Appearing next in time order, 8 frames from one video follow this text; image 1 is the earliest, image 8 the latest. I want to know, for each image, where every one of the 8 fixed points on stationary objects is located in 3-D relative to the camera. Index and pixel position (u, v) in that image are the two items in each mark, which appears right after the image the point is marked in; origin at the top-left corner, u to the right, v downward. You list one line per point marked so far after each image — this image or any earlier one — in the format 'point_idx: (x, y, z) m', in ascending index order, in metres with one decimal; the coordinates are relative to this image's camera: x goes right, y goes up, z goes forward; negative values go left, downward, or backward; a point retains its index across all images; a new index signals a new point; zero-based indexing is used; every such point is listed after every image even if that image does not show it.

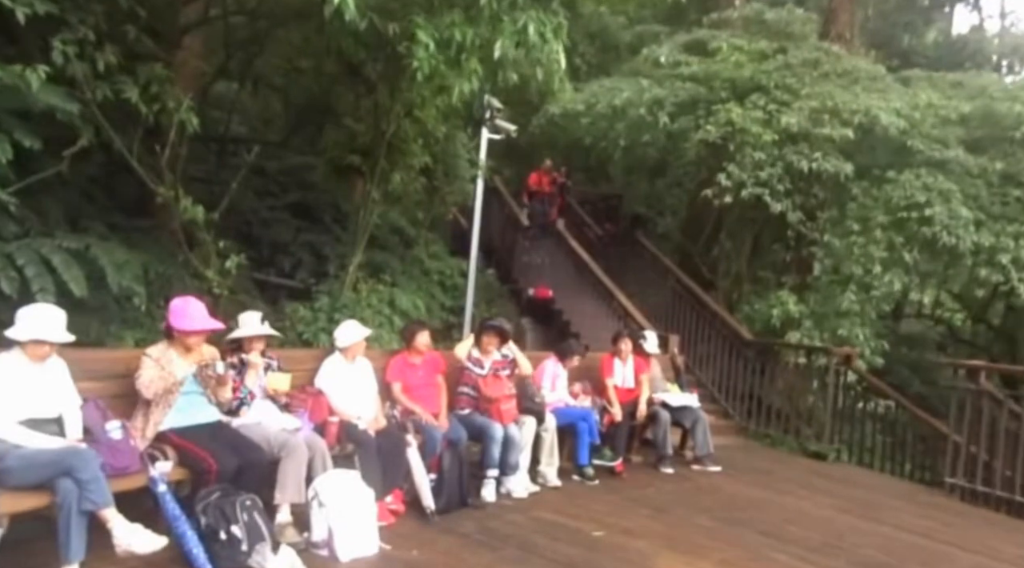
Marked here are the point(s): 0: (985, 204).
0: (+5.1, +0.9, +9.4) m
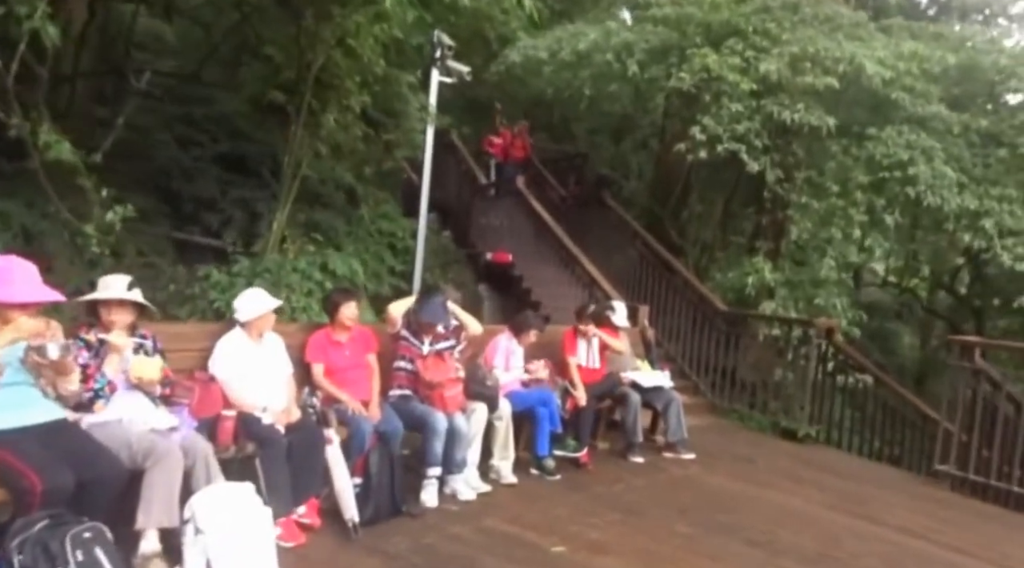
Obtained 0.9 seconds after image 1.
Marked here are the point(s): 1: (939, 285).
0: (+4.7, +1.2, +8.7) m
1: (+6.5, 0.0, +12.7) m
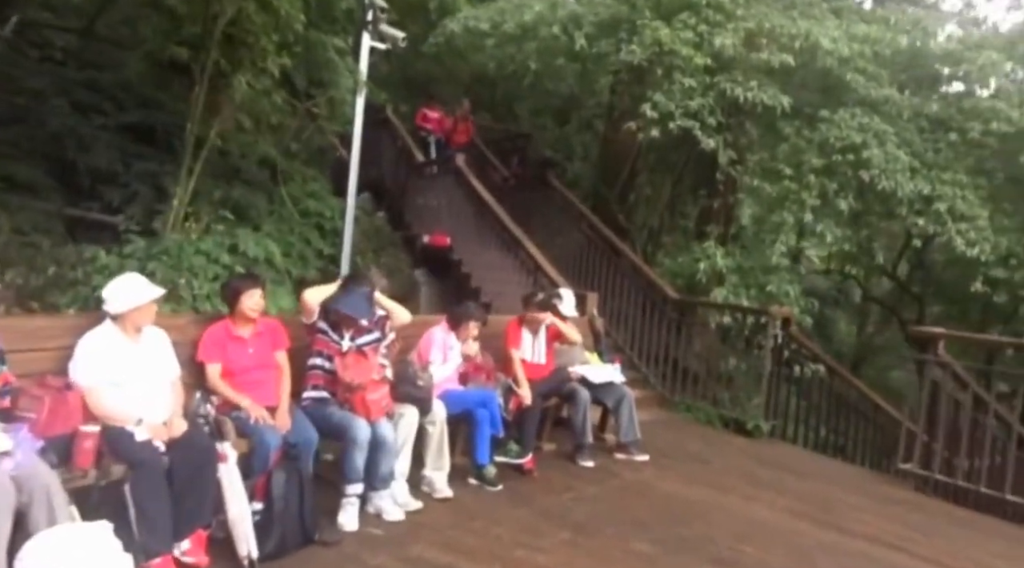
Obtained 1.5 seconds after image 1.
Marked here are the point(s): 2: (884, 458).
0: (+4.1, +1.4, +8.4) m
1: (+5.6, +0.2, +12.5) m
2: (+3.8, -1.8, +8.4) m
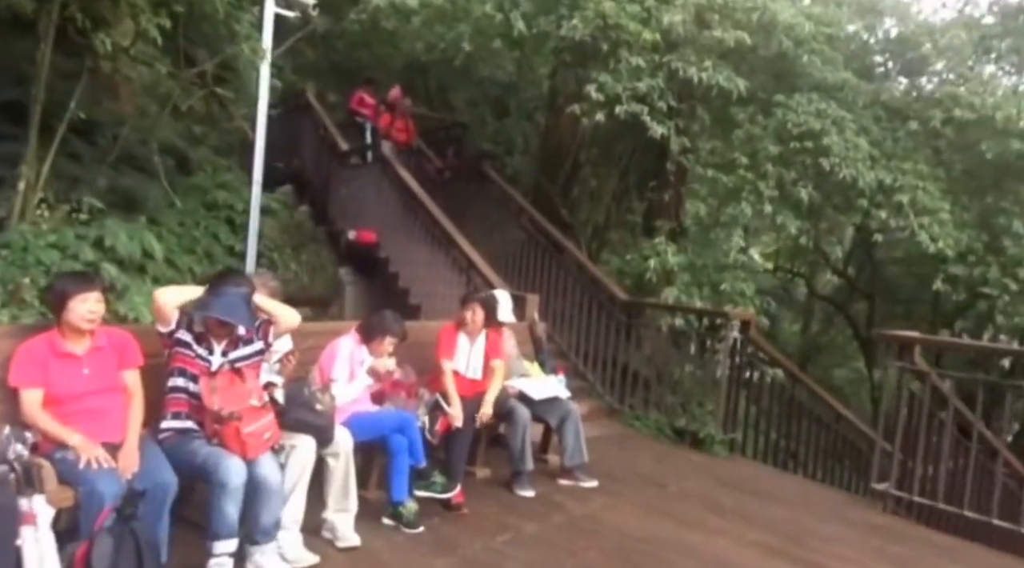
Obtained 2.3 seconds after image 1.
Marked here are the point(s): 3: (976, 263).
0: (+3.4, +1.4, +7.8) m
1: (+4.6, +0.2, +12.1) m
2: (+3.2, -1.8, +7.9) m
3: (+4.7, +0.2, +8.3) m
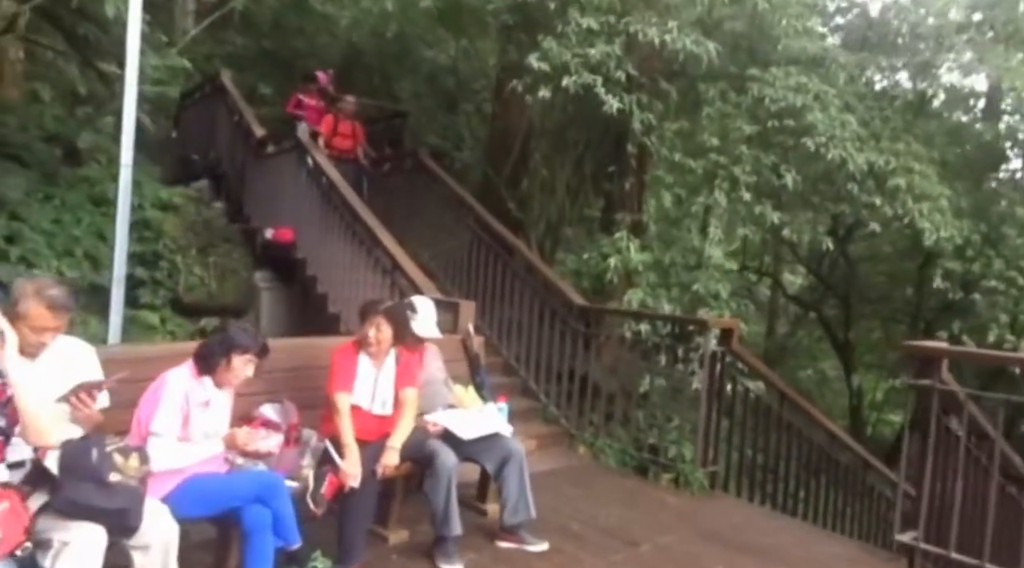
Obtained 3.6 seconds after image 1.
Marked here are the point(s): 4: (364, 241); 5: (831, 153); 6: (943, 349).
0: (+2.9, +1.4, +6.9) m
1: (+3.9, +0.2, +11.2) m
2: (+2.7, -1.7, +6.9) m
3: (+4.1, +0.2, +7.4) m
4: (-1.1, +0.3, +6.1) m
5: (+2.5, +1.0, +6.4) m
6: (+2.1, -0.3, +4.0) m
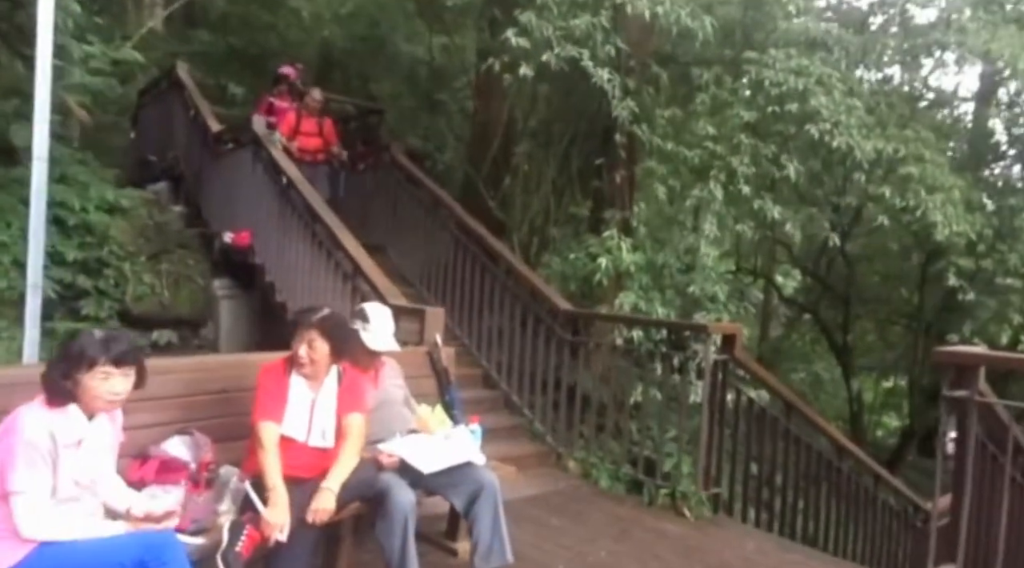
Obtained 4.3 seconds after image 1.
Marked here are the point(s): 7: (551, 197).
0: (+2.7, +1.4, +6.3) m
1: (+3.7, +0.2, +10.6) m
2: (+2.6, -1.7, +6.3) m
3: (+4.0, +0.3, +6.9) m
4: (-1.2, +0.3, +5.5) m
5: (+2.3, +1.0, +5.8) m
6: (+2.0, -0.3, +3.4) m
7: (+0.4, +0.8, +7.9) m
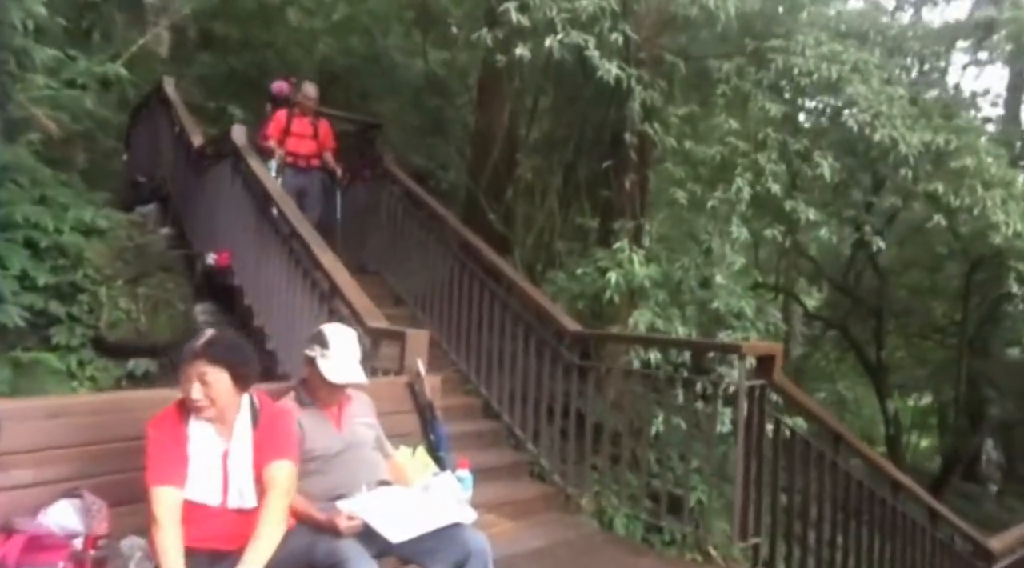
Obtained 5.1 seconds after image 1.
0: (+2.7, +1.3, +5.7) m
1: (+3.8, 0.0, +10.0) m
2: (+2.6, -1.8, +5.6) m
3: (+4.0, +0.2, +6.2) m
4: (-1.2, +0.2, +5.0) m
5: (+2.3, +0.9, +5.2) m
6: (+2.0, -0.3, +2.8) m
7: (+0.4, +0.6, +7.3) m
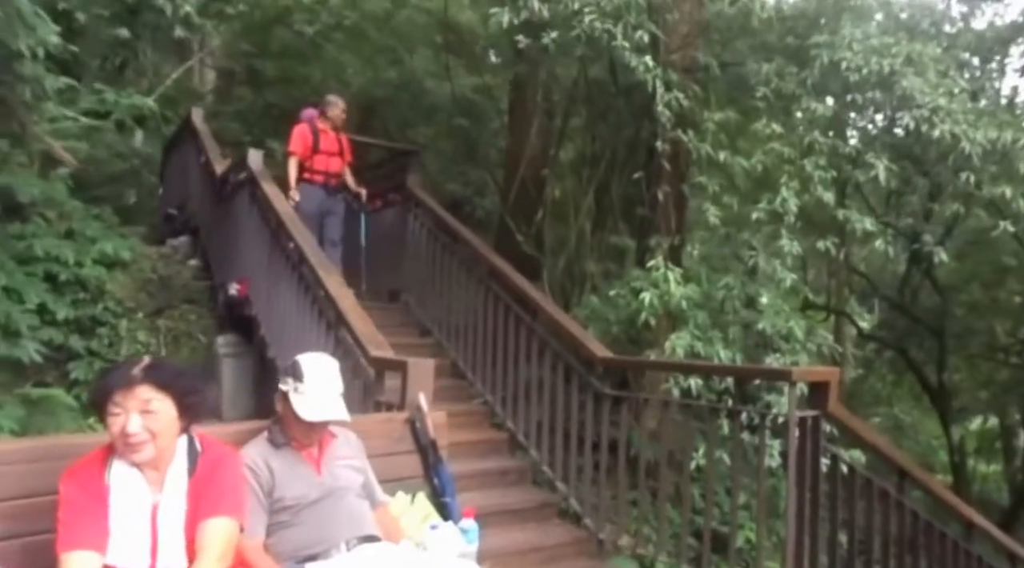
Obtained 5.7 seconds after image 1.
0: (+2.9, +1.2, +5.3) m
1: (+4.2, -0.2, +9.4) m
2: (+2.8, -1.9, +5.1) m
3: (+4.2, +0.1, +5.7) m
4: (-1.1, 0.0, +4.7) m
5: (+2.4, +0.8, +4.8) m
6: (+2.0, -0.3, +2.3) m
7: (+0.7, +0.4, +6.9) m
